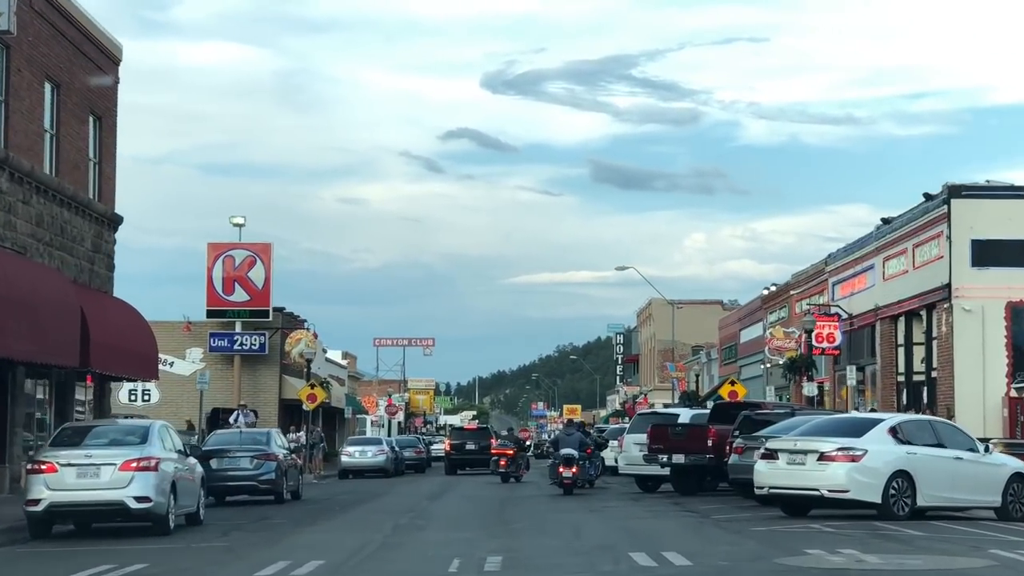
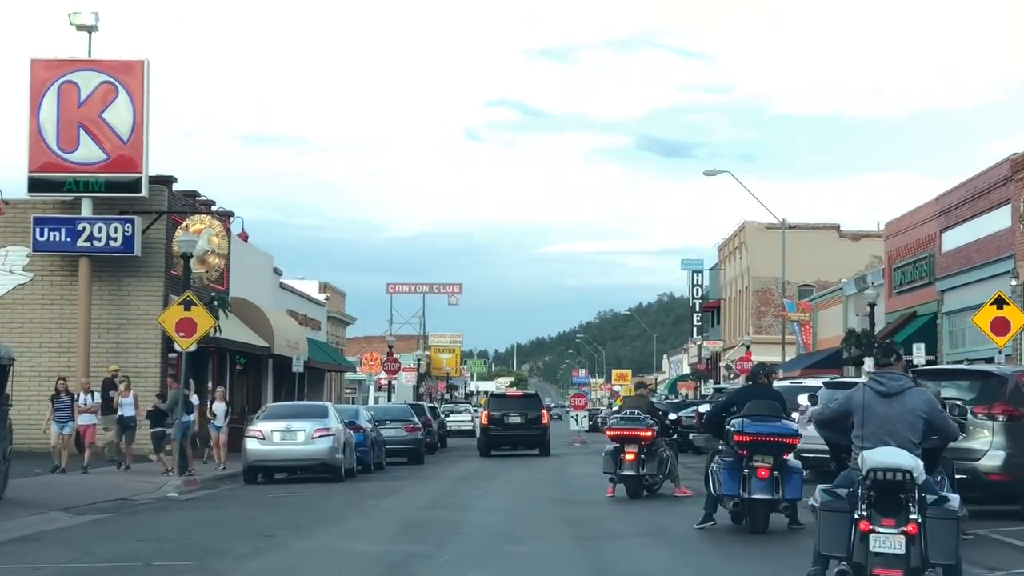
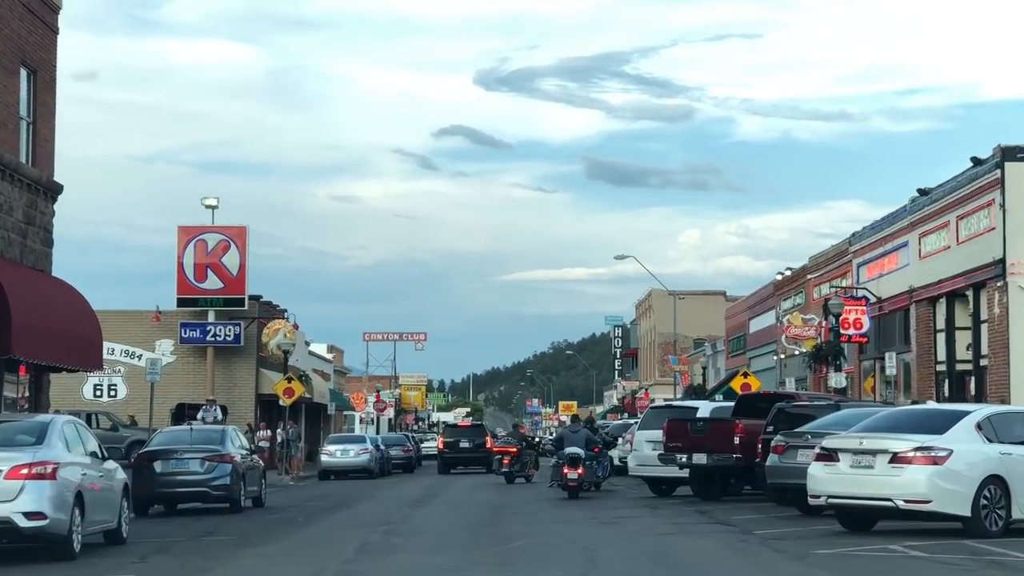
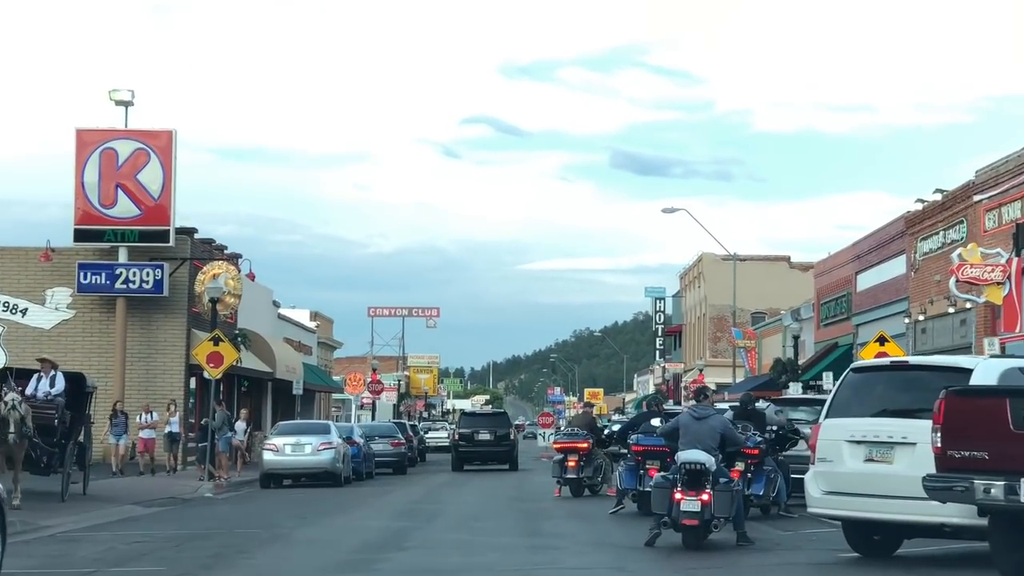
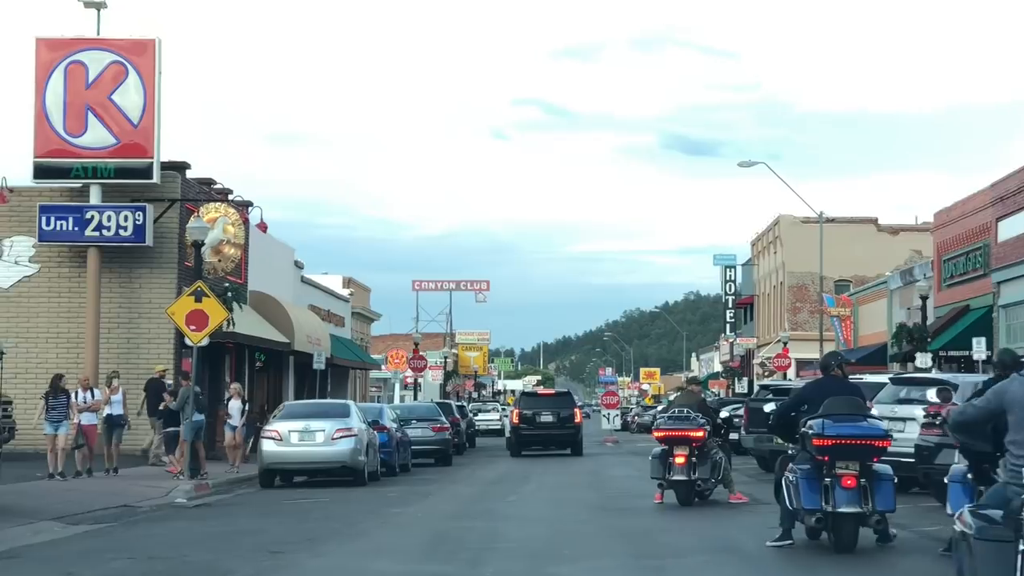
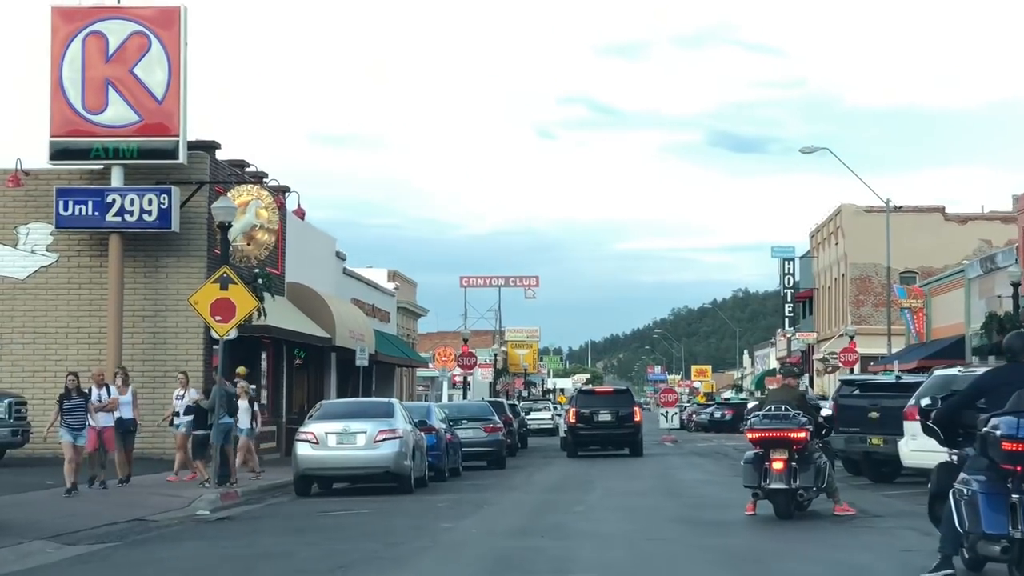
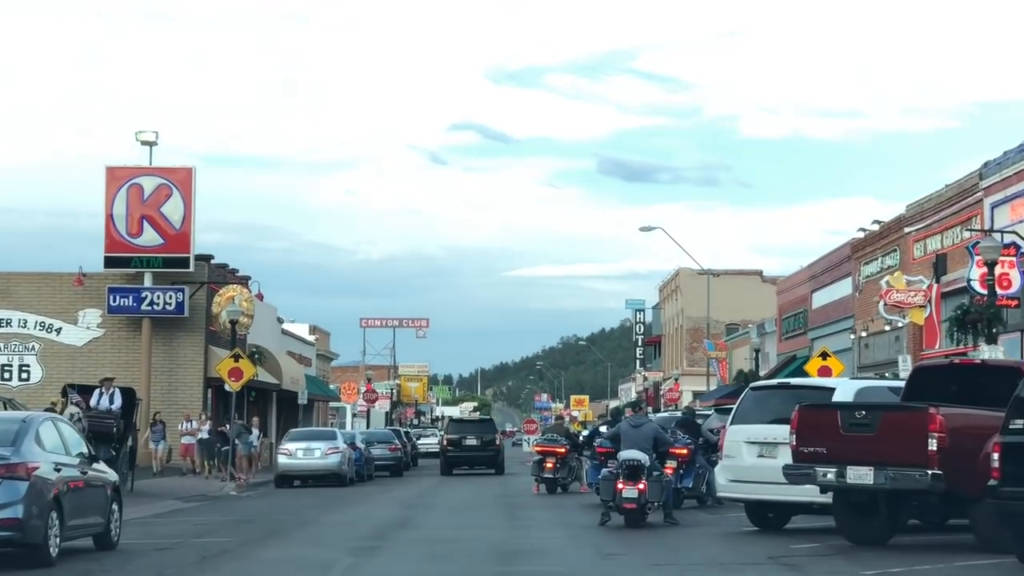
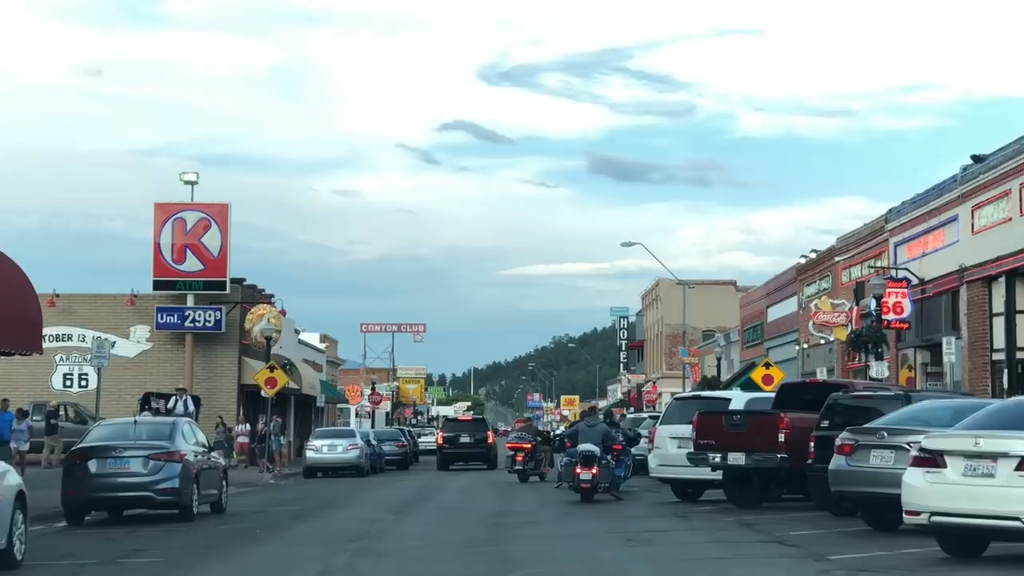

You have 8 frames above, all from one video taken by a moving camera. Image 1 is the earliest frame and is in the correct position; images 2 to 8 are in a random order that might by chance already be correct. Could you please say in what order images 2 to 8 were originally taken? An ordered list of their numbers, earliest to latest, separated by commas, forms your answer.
3, 8, 7, 4, 2, 5, 6
